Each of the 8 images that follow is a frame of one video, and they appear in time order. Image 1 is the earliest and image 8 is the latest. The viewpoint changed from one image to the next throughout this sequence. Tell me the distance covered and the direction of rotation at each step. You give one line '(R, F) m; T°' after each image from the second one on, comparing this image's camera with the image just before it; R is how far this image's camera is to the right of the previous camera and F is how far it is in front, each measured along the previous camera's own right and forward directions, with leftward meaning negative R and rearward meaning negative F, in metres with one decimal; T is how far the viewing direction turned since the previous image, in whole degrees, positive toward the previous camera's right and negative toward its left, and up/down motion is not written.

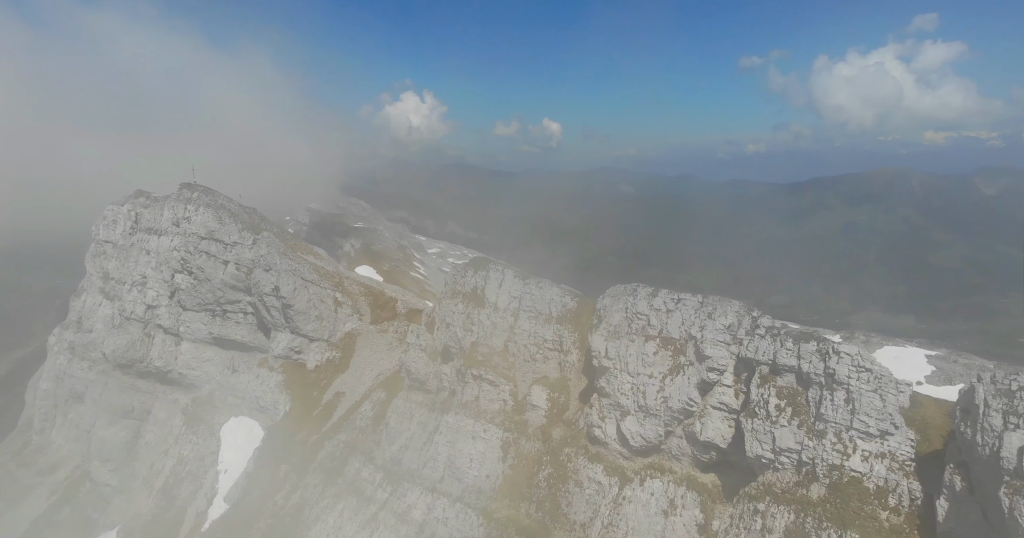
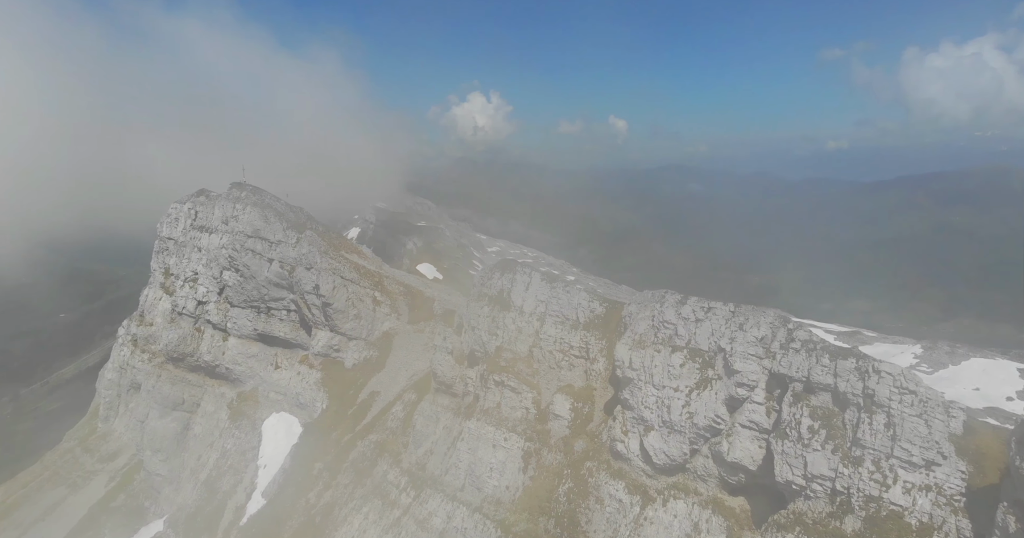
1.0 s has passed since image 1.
(+3.5, +2.4) m; -6°
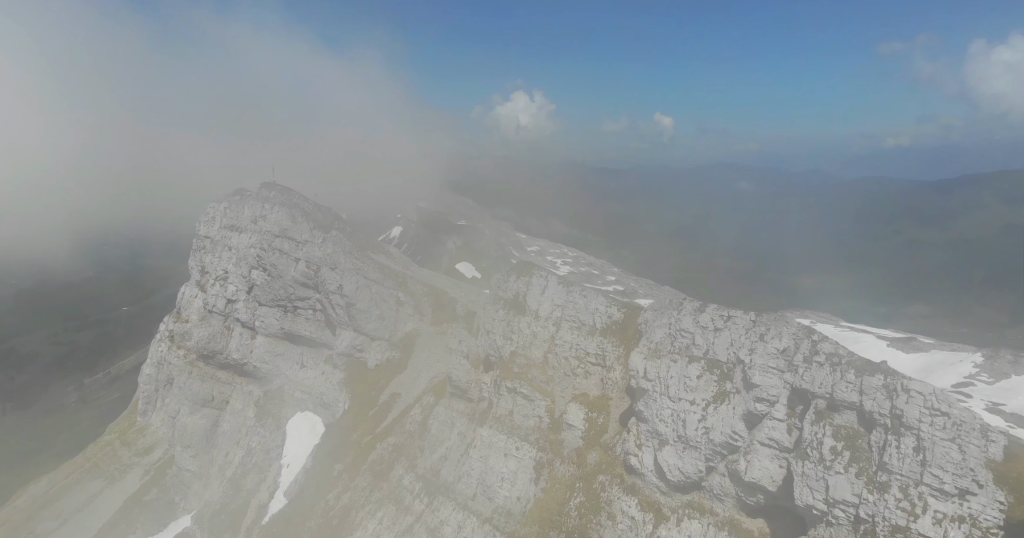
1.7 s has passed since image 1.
(+2.5, +1.9) m; -4°
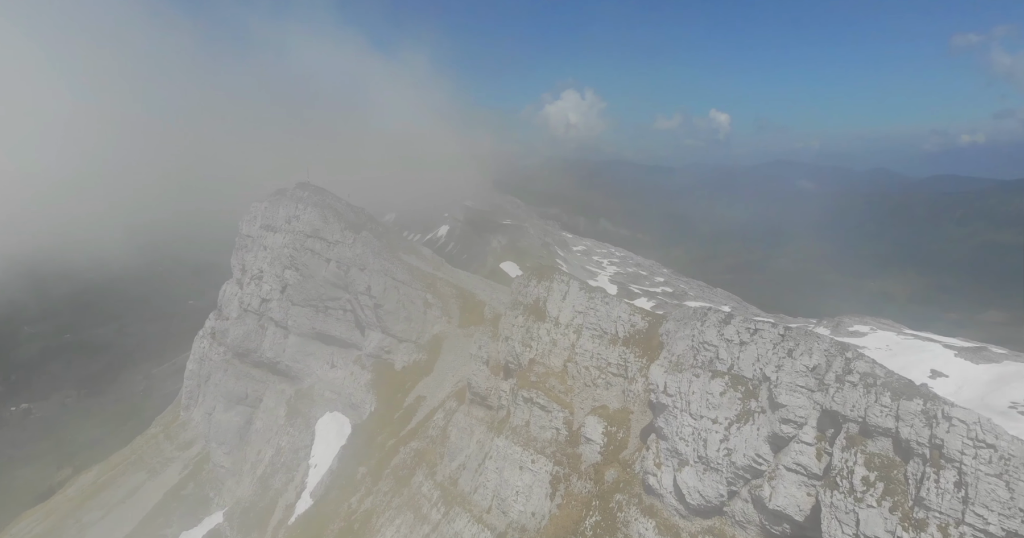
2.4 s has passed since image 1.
(+2.6, +2.2) m; -5°
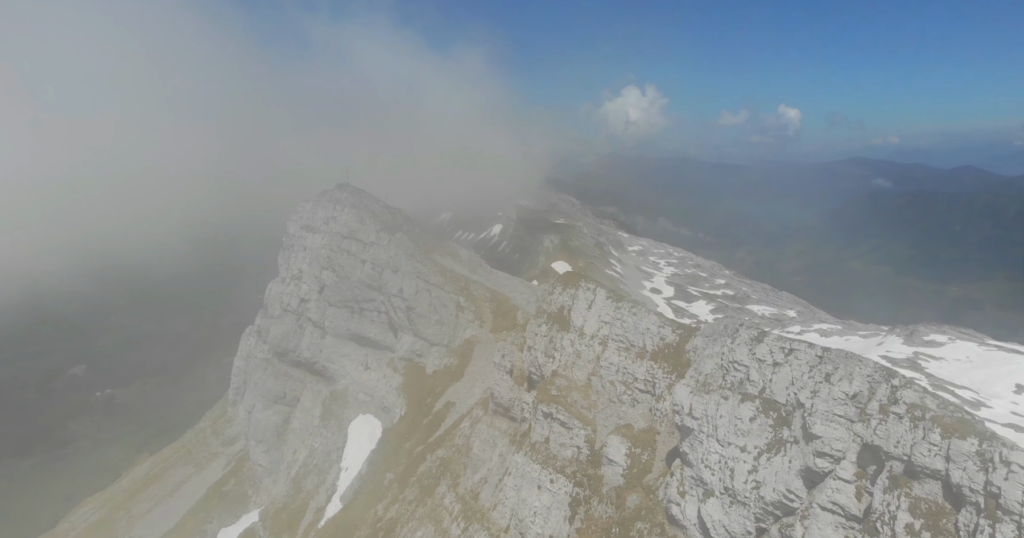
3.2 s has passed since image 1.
(+2.9, +2.9) m; -5°
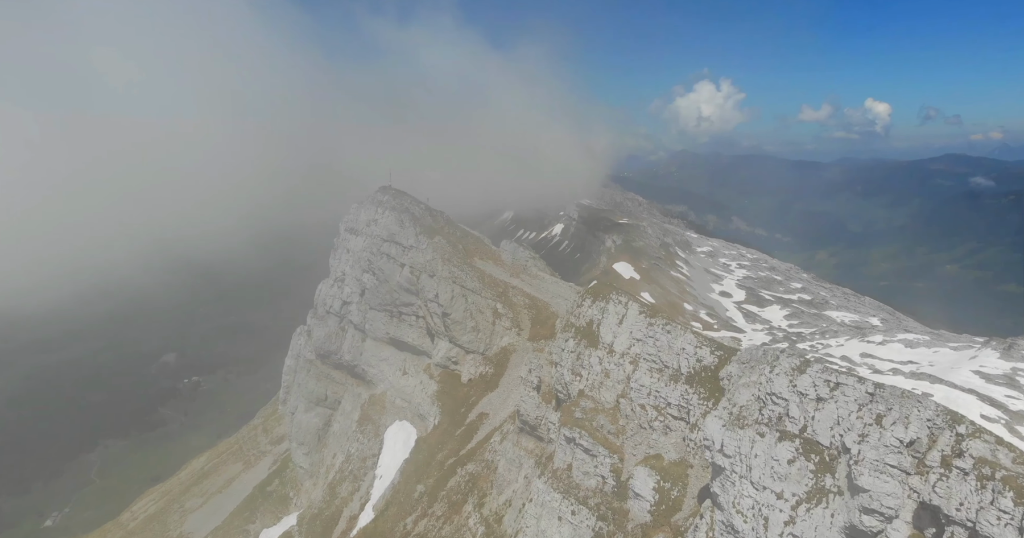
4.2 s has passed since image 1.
(+3.2, +3.7) m; -6°
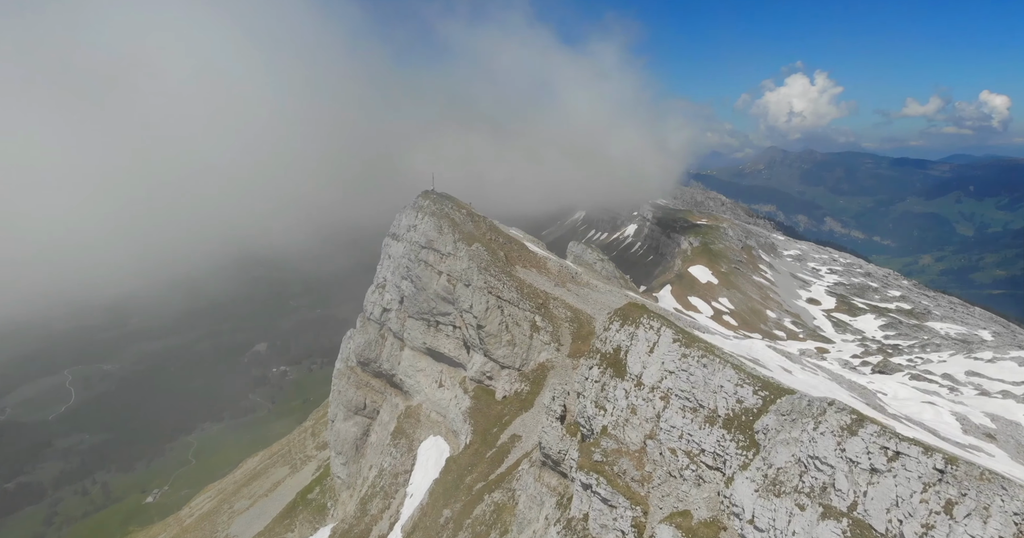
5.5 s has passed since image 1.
(+4.2, +5.7) m; -7°
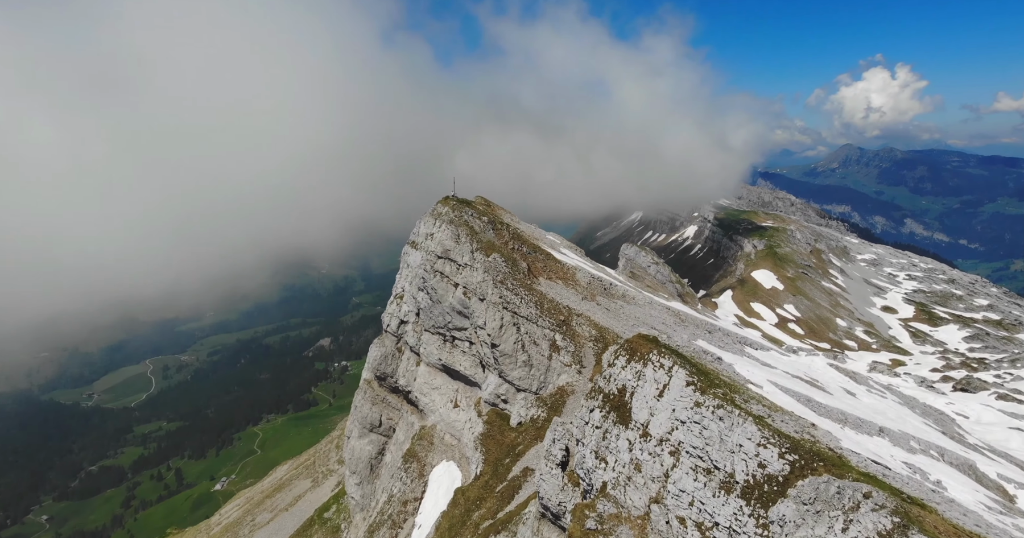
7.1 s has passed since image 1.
(+4.6, +6.8) m; -6°
